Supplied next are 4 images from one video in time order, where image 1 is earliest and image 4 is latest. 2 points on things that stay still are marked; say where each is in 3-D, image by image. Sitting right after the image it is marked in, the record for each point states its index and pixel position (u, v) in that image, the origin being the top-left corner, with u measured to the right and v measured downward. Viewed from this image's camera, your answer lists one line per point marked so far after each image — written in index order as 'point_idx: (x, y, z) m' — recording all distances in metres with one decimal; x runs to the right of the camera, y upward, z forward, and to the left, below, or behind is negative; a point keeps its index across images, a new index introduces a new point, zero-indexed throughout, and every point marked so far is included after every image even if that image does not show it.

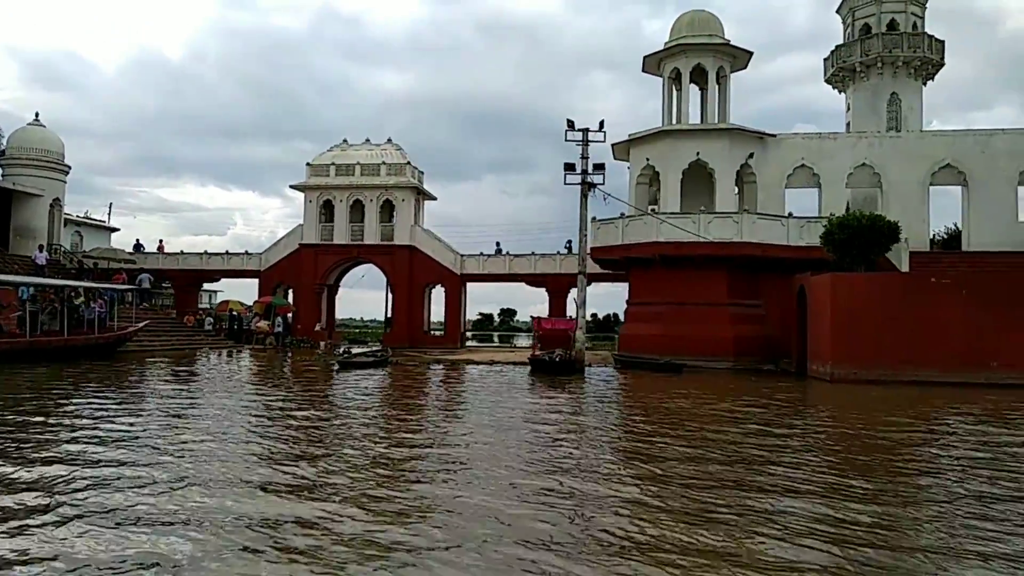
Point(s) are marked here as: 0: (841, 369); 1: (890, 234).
0: (+6.8, -1.7, +16.2) m
1: (+7.9, +1.1, +16.3) m
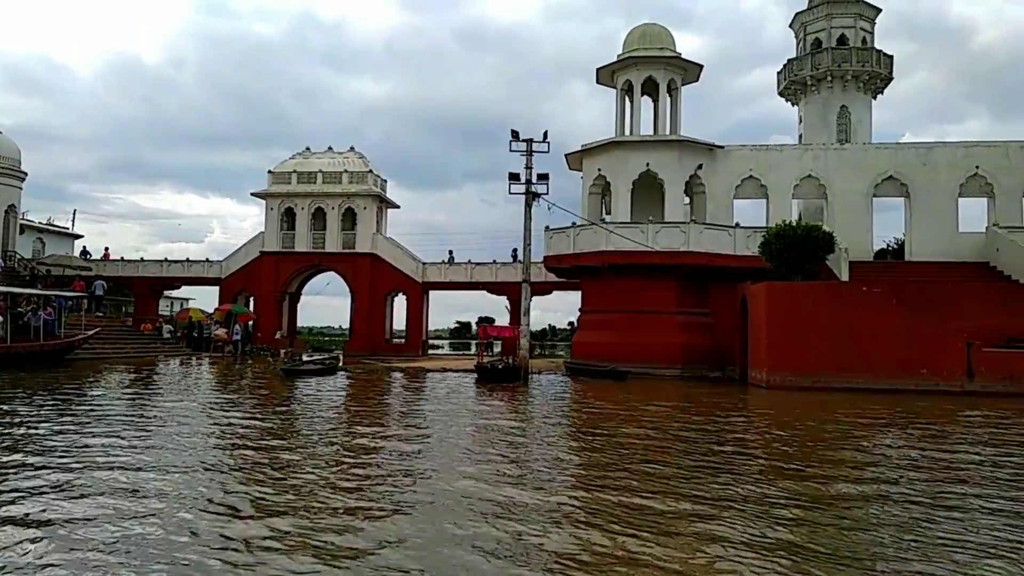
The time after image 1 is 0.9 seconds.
0: (+5.6, -1.9, +16.5) m
1: (+6.7, +0.9, +16.7) m
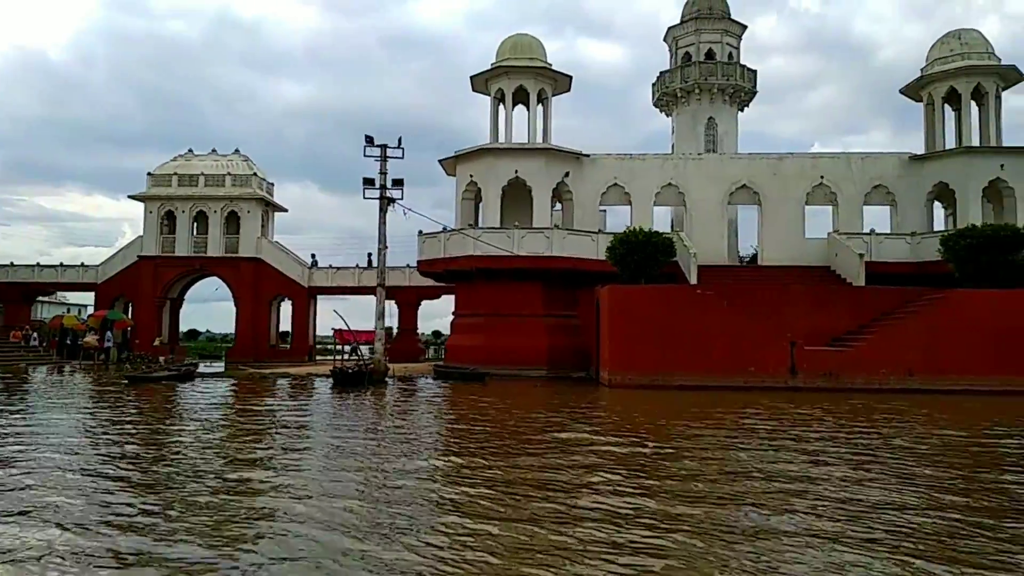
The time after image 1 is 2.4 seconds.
0: (+2.4, -1.9, +17.2) m
1: (+3.5, +0.9, +17.5) m
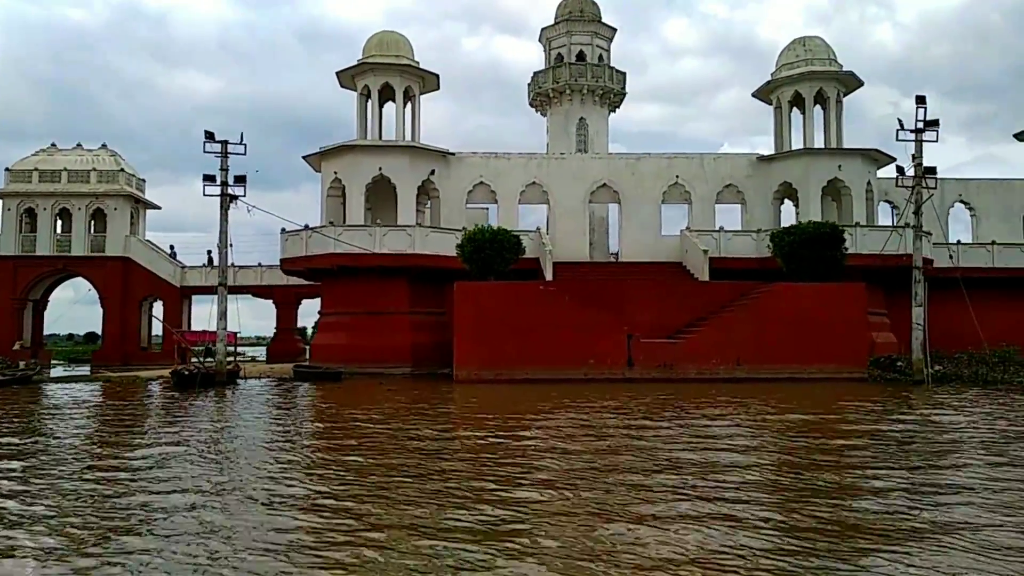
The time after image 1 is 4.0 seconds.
0: (-1.0, -1.9, +17.4) m
1: (0.0, +1.0, +17.9) m
